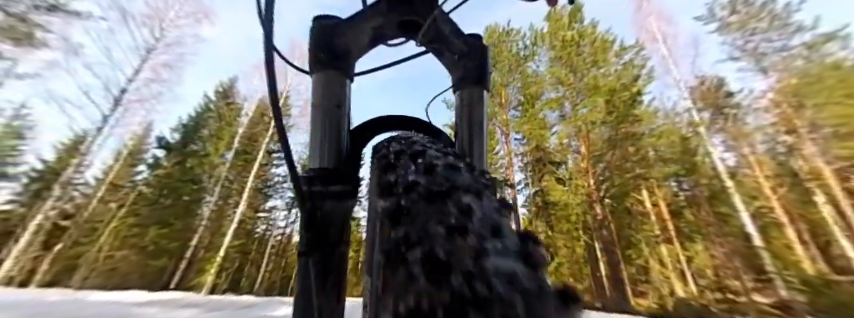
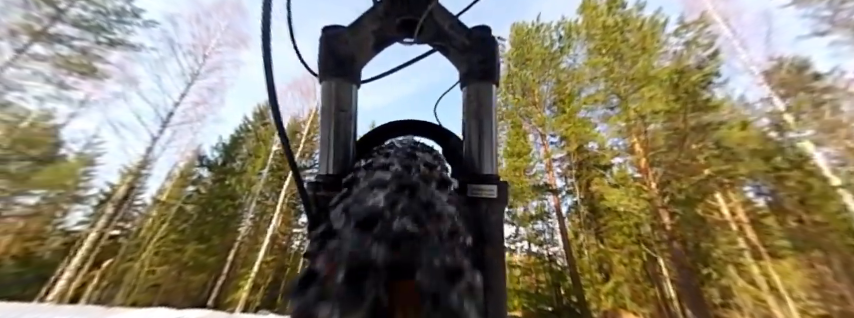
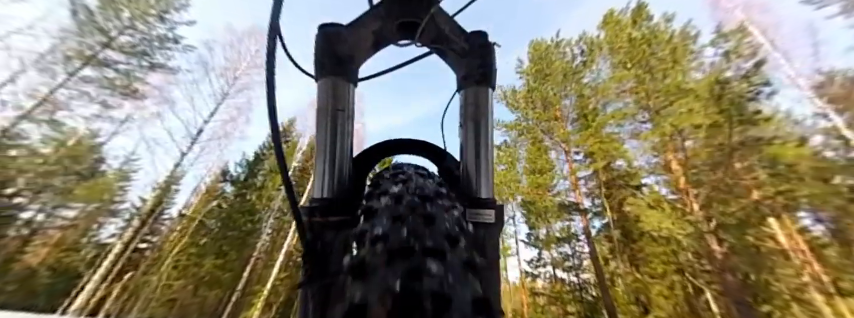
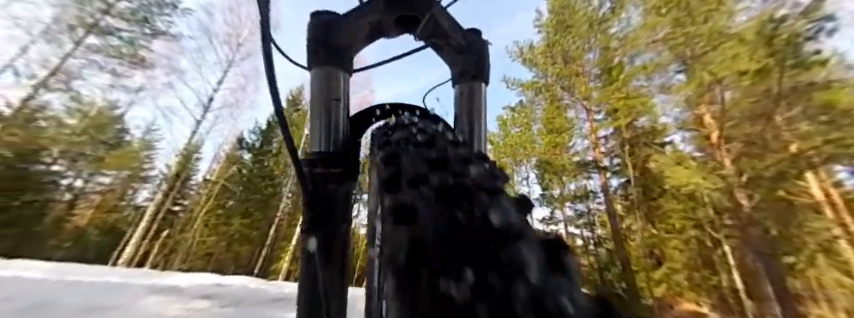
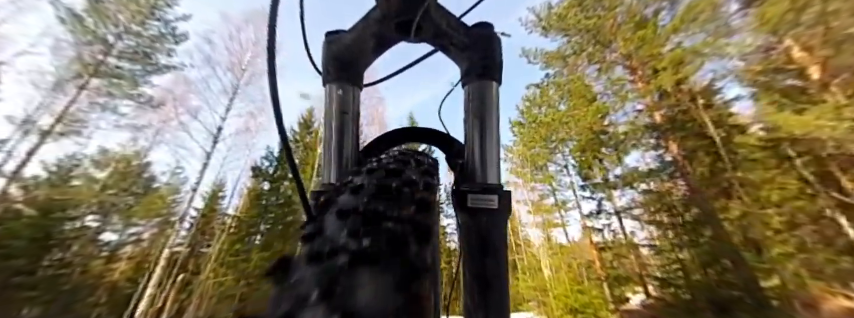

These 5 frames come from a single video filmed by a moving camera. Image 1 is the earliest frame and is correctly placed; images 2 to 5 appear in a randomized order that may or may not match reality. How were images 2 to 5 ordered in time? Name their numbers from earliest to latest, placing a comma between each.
2, 3, 4, 5
